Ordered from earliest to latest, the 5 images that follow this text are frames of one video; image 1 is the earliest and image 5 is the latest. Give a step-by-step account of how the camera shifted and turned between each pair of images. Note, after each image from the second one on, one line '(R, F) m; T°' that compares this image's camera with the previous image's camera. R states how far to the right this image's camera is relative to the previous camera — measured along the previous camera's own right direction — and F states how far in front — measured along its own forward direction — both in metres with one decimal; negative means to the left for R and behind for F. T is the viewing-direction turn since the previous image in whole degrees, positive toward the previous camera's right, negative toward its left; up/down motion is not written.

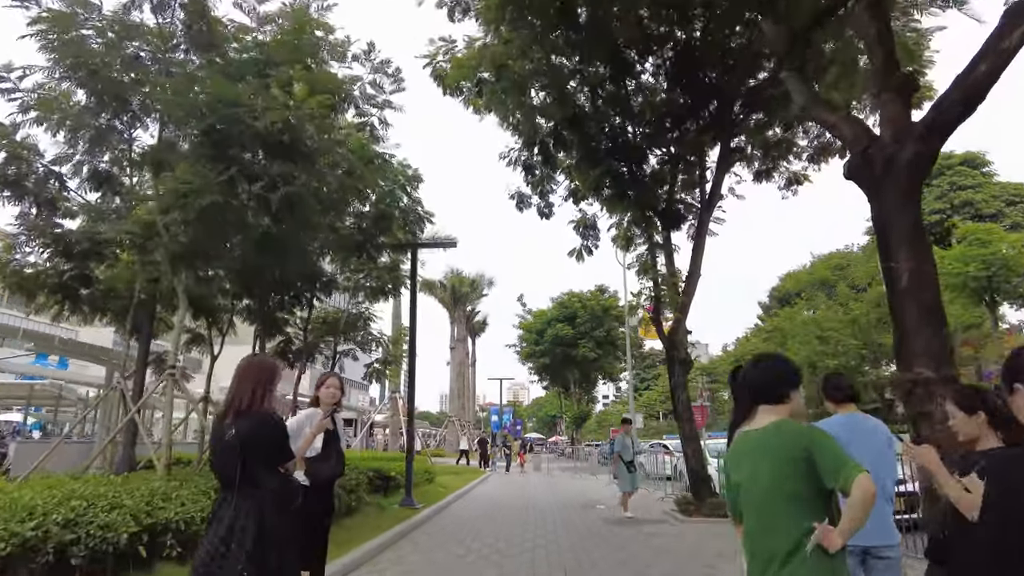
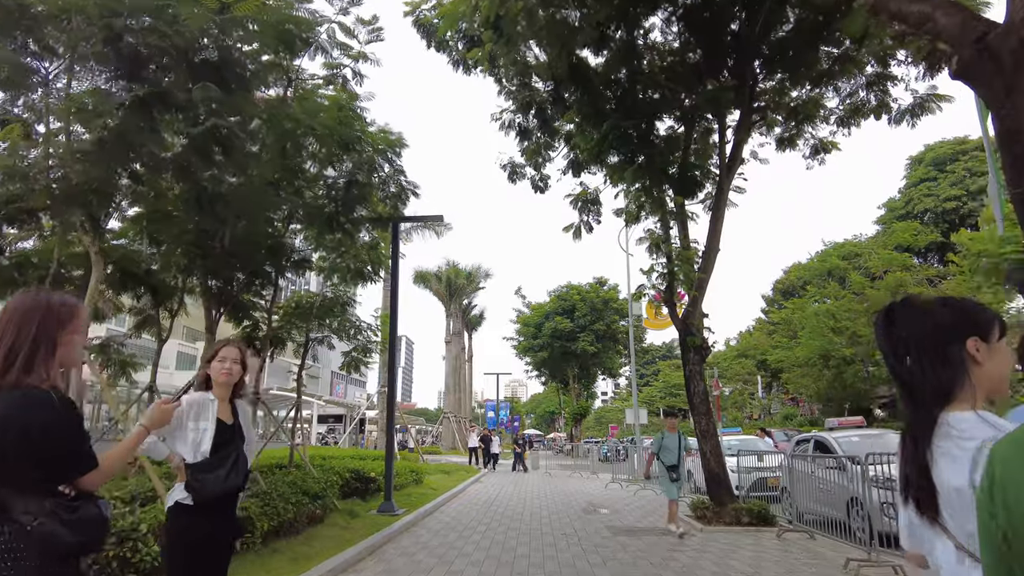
(+0.1, +1.4) m; 0°
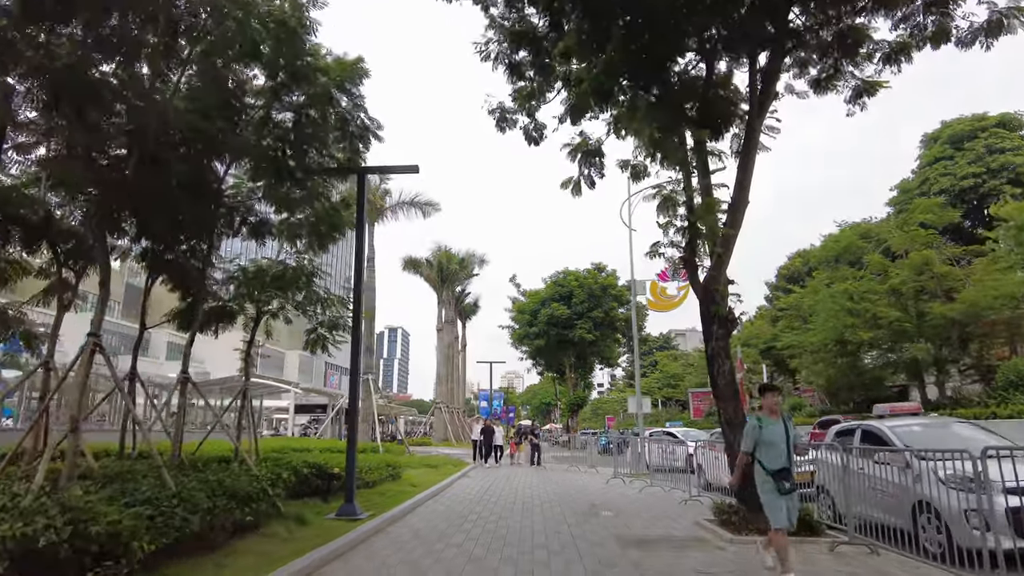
(+0.1, +1.8) m; 0°
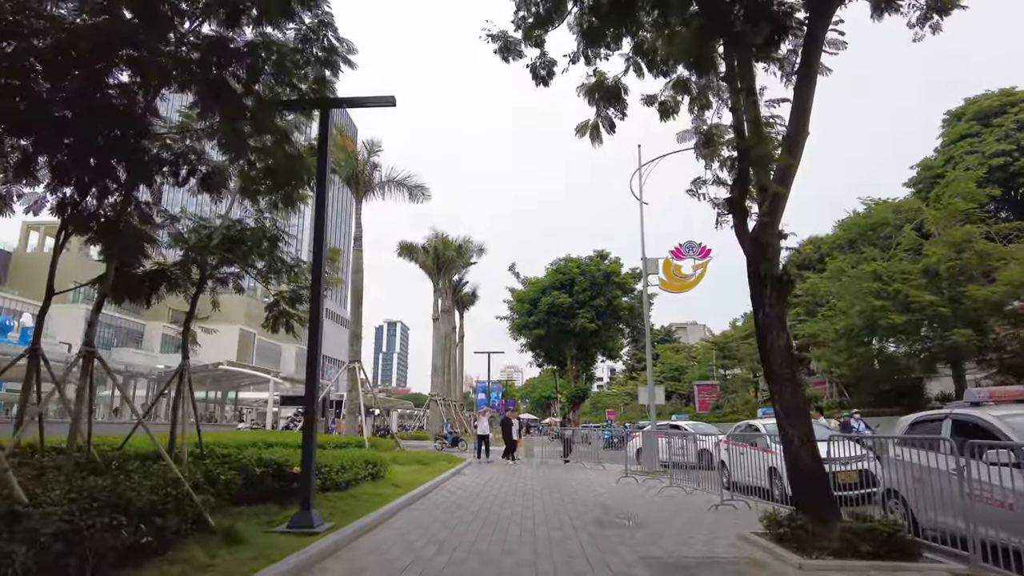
(0.0, +1.8) m; 0°
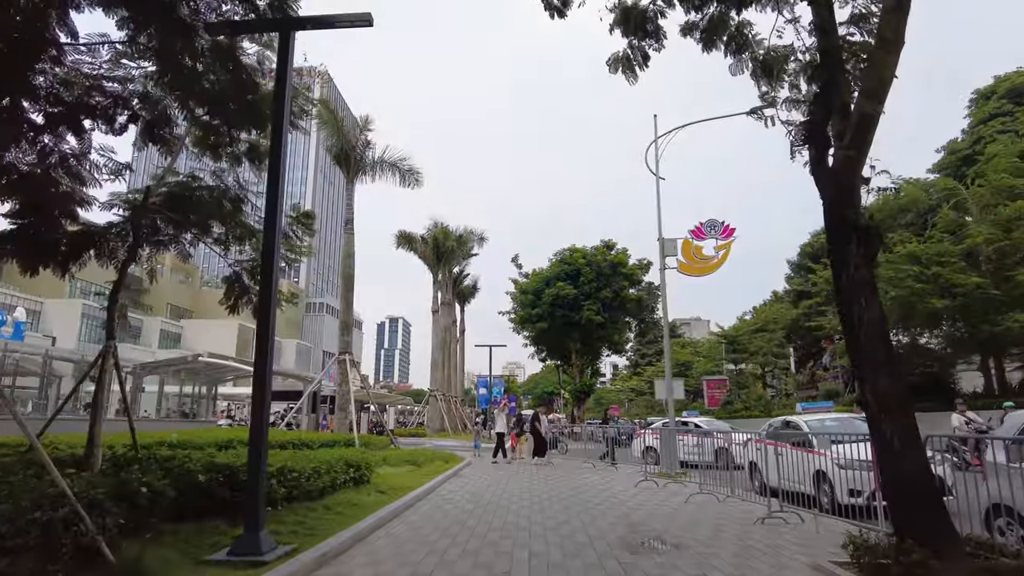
(0.0, +1.6) m; 0°
